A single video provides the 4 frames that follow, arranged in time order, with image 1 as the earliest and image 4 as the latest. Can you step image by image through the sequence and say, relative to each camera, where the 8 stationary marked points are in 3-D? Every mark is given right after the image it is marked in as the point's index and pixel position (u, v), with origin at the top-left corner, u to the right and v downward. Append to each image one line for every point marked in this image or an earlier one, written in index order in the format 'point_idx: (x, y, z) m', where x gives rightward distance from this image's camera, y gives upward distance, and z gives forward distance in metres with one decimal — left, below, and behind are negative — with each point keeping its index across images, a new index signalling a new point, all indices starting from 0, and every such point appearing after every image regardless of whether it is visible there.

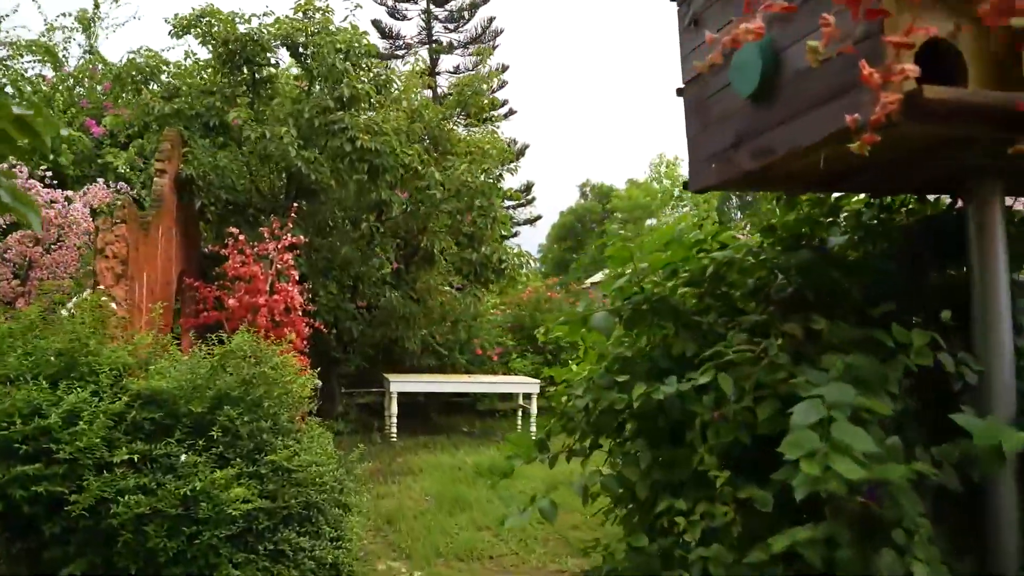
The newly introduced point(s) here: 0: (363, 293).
0: (-1.6, -0.1, +7.9) m
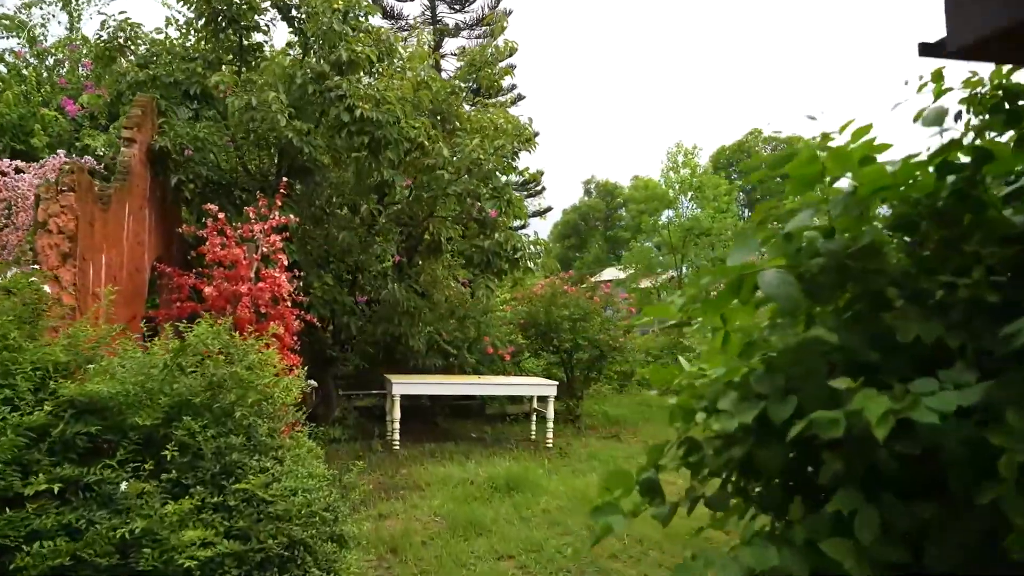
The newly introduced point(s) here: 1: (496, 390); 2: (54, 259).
0: (-1.4, 0.0, +7.1) m
1: (-0.2, -1.0, +7.4) m
2: (-2.1, +0.1, +3.4) m
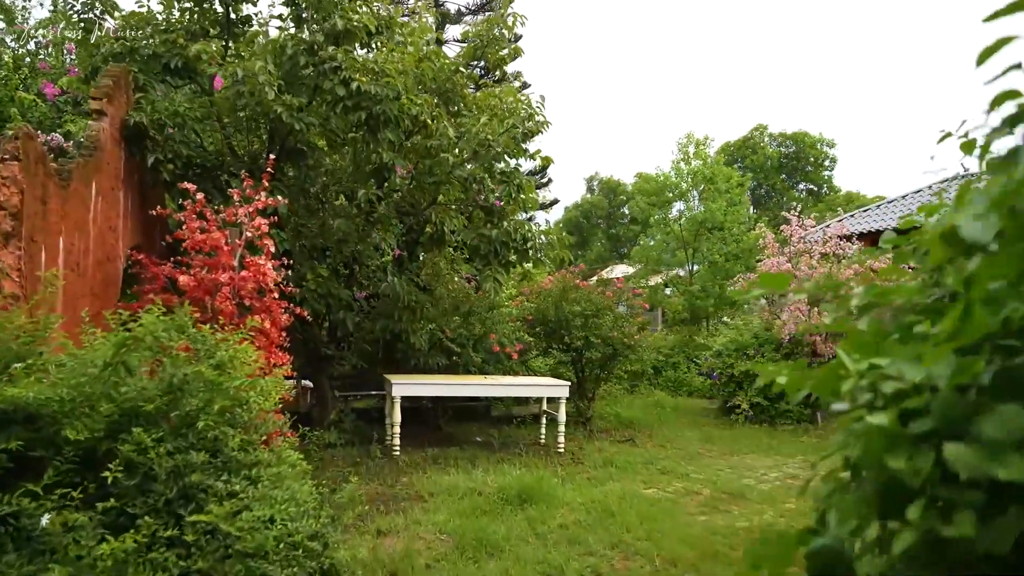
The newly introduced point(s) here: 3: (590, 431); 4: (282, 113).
0: (-1.3, +0.1, +6.6) m
1: (-0.1, -1.0, +6.9) m
2: (-2.0, +0.2, +2.9) m
3: (+0.8, -1.5, +7.9) m
4: (-1.6, +1.2, +5.2) m
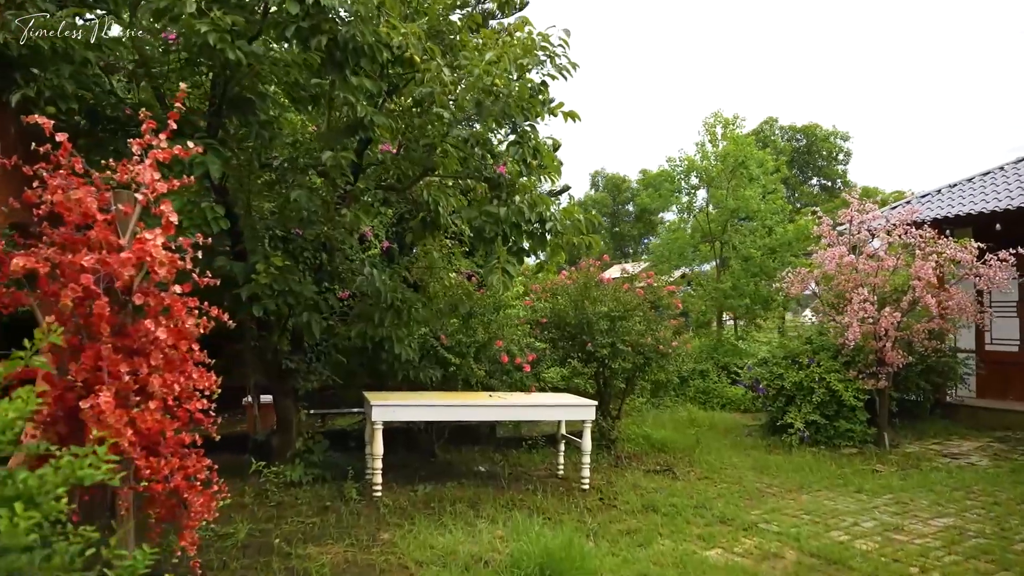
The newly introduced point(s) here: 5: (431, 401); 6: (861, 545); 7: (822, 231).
0: (-1.2, +0.1, +5.2) m
1: (0.0, -0.9, +5.5) m
2: (-1.9, +0.2, +1.5) m
3: (+0.9, -1.5, +6.5) m
4: (-1.5, +1.3, +3.7) m
5: (-0.6, -0.8, +5.5) m
6: (+2.0, -1.5, +4.2) m
7: (+3.3, +0.6, +7.7) m
